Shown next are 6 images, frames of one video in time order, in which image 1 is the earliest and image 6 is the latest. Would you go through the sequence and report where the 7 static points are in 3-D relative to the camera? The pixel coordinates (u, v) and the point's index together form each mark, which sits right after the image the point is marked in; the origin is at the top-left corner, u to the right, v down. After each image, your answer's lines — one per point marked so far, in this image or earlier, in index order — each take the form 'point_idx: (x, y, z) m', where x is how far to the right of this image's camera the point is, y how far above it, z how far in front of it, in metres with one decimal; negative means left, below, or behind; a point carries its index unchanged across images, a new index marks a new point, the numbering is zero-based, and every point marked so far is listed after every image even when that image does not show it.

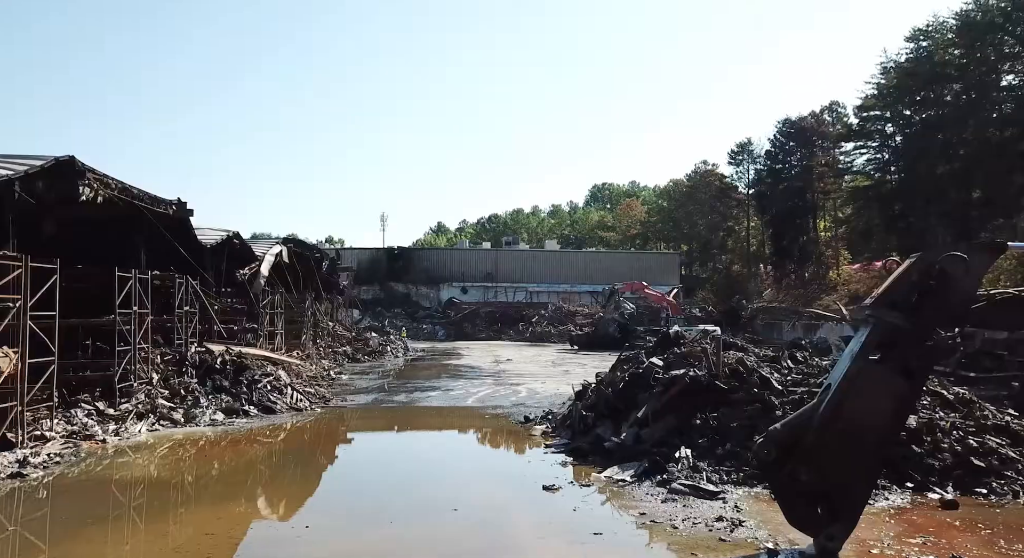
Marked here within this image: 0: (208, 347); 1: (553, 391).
0: (-6.0, -1.3, +14.8) m
1: (+1.0, -2.7, +17.8) m
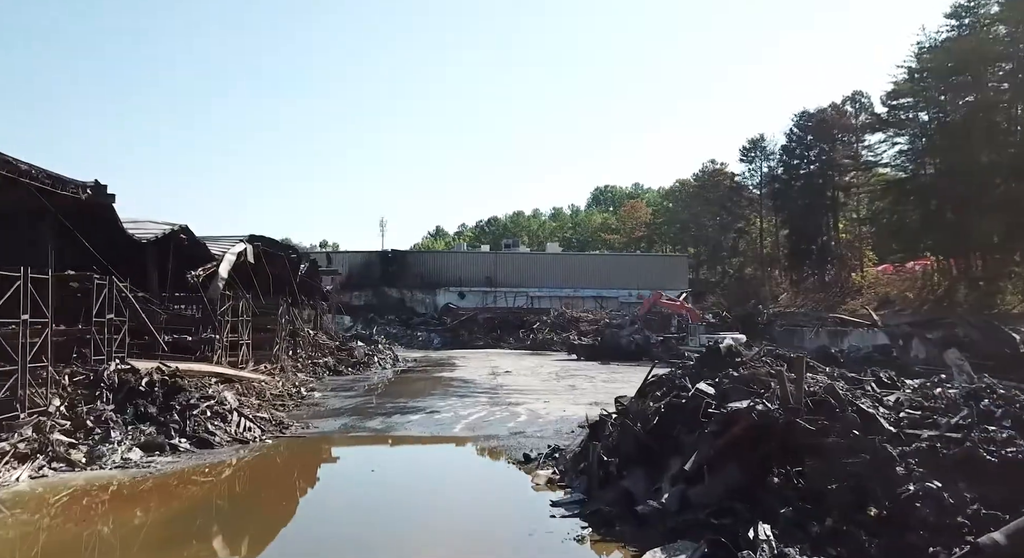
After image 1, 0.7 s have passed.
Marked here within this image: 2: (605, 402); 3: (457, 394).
0: (-6.1, -1.4, +12.1) m
1: (+1.0, -2.7, +15.1) m
2: (+2.1, -2.7, +16.7) m
3: (-1.4, -2.9, +19.0) m
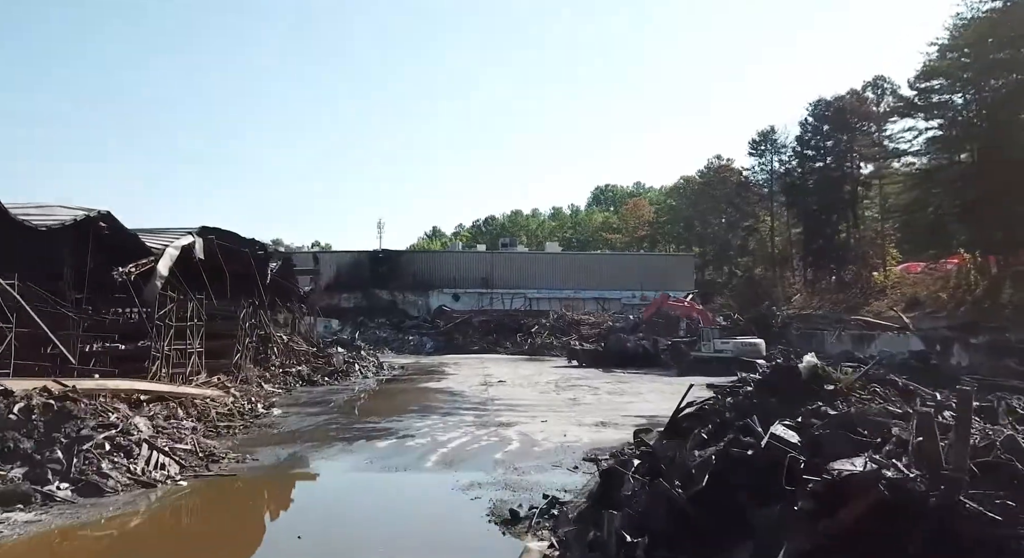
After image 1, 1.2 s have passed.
0: (-6.3, -1.3, +9.5) m
1: (+0.8, -2.6, +12.5) m
2: (+1.9, -2.7, +14.1) m
3: (-1.6, -2.9, +16.4) m
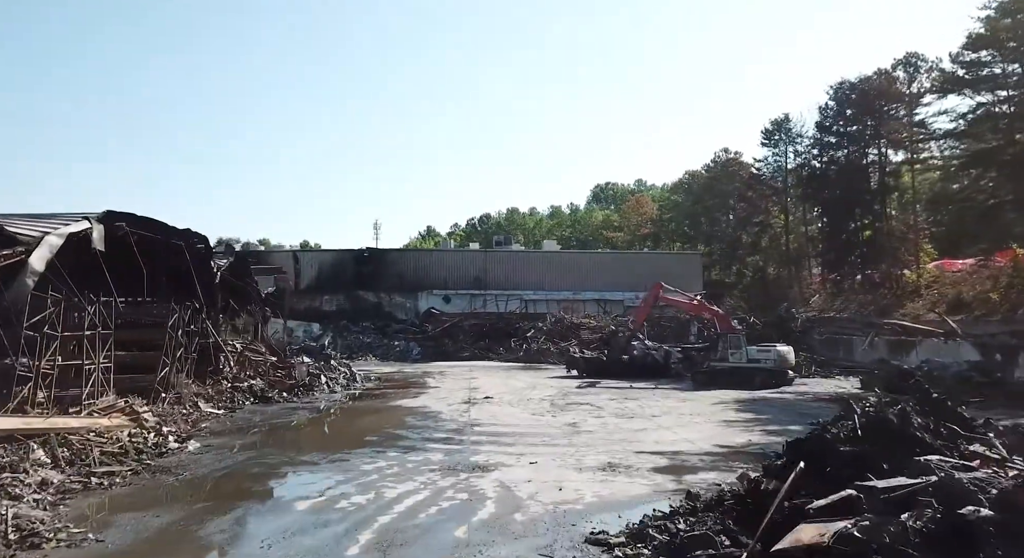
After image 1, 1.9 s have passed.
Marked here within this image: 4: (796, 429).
0: (-6.6, -1.2, +6.1) m
1: (+0.5, -2.6, +9.1) m
2: (+1.6, -2.6, +10.7) m
3: (-1.9, -2.8, +13.0) m
4: (+5.2, -2.7, +13.7) m
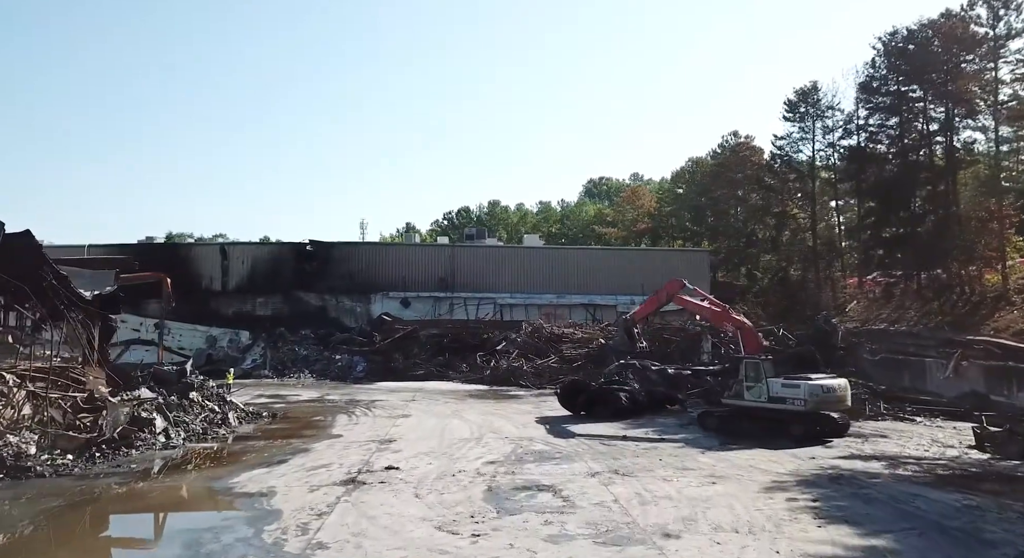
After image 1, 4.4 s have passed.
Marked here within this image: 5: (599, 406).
0: (-7.8, -1.1, -1.6) m
1: (-0.8, -2.5, +1.5) m
2: (+0.4, -2.5, +3.1) m
3: (-3.2, -2.7, +5.3) m
4: (+3.9, -2.7, +6.1) m
5: (+3.1, -3.7, +19.5) m
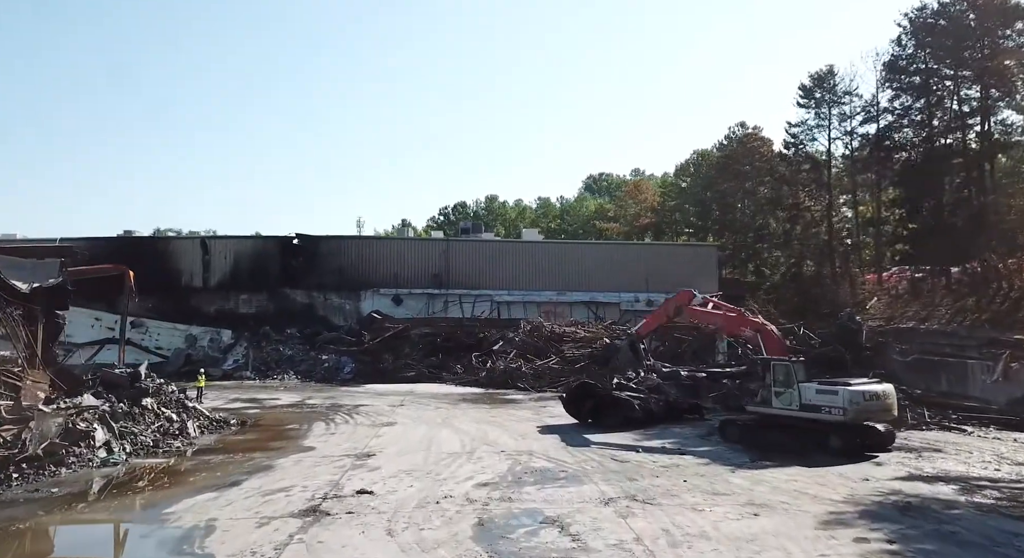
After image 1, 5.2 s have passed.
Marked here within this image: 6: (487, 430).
0: (-7.8, -0.9, -3.6) m
1: (-0.8, -2.3, -0.6) m
2: (+0.3, -2.4, +1.1) m
3: (-3.2, -2.5, +3.3) m
4: (+3.9, -2.5, +4.1) m
5: (+3.1, -3.6, +17.4) m
6: (-0.5, -3.2, +16.1) m
